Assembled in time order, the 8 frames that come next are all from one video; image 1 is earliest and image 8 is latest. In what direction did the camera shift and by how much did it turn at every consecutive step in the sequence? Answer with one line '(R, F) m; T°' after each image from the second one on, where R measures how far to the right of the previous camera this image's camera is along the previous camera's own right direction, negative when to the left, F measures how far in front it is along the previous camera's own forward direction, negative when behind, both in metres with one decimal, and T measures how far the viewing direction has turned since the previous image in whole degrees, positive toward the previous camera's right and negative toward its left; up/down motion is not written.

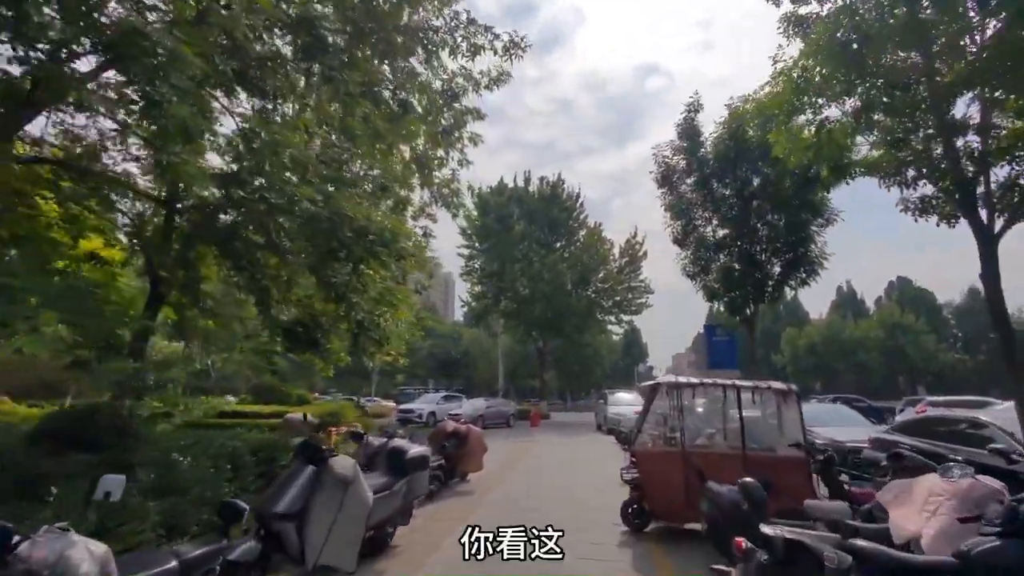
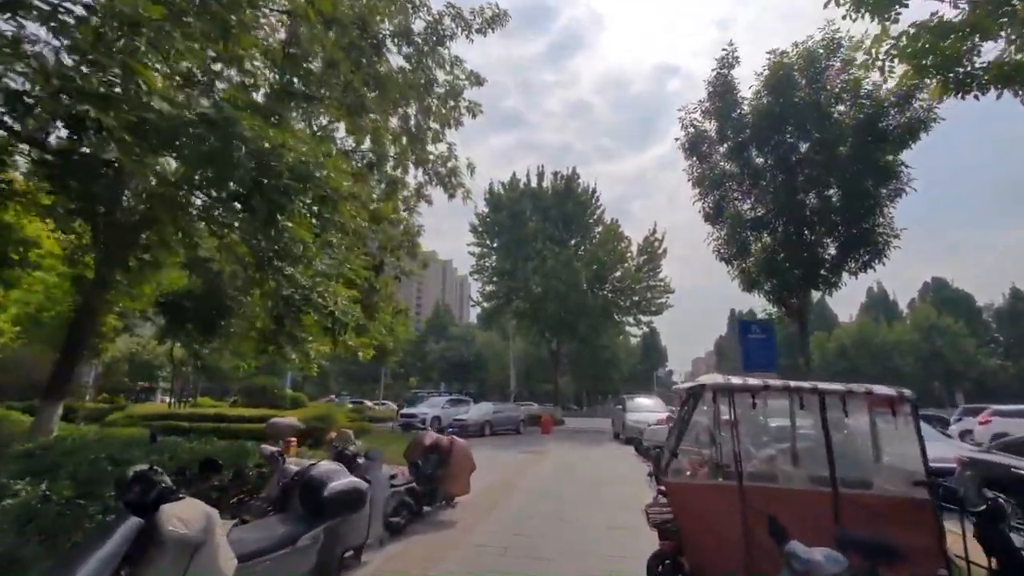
(+0.4, +2.1) m; -2°
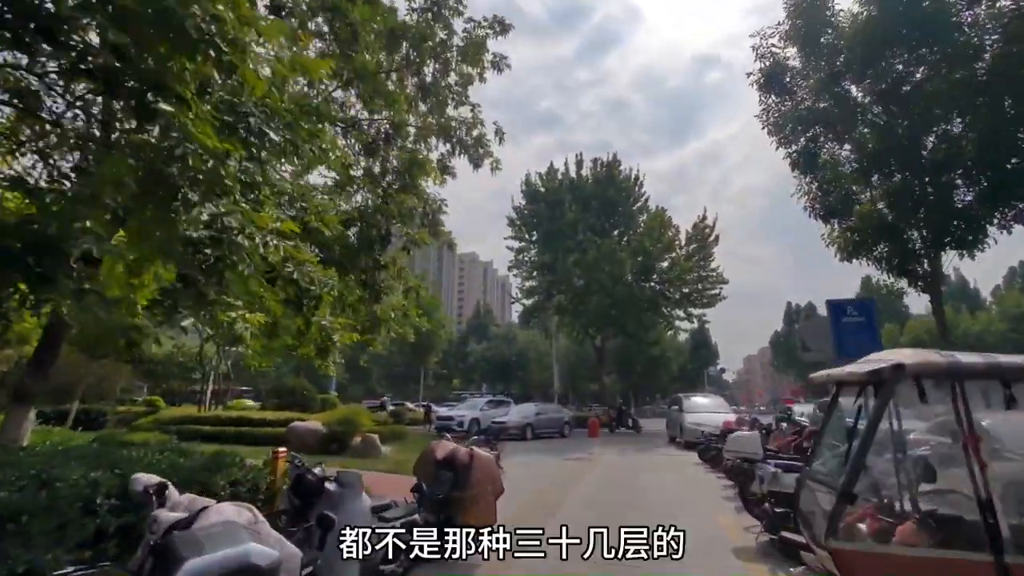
(+0.1, +2.1) m; -5°
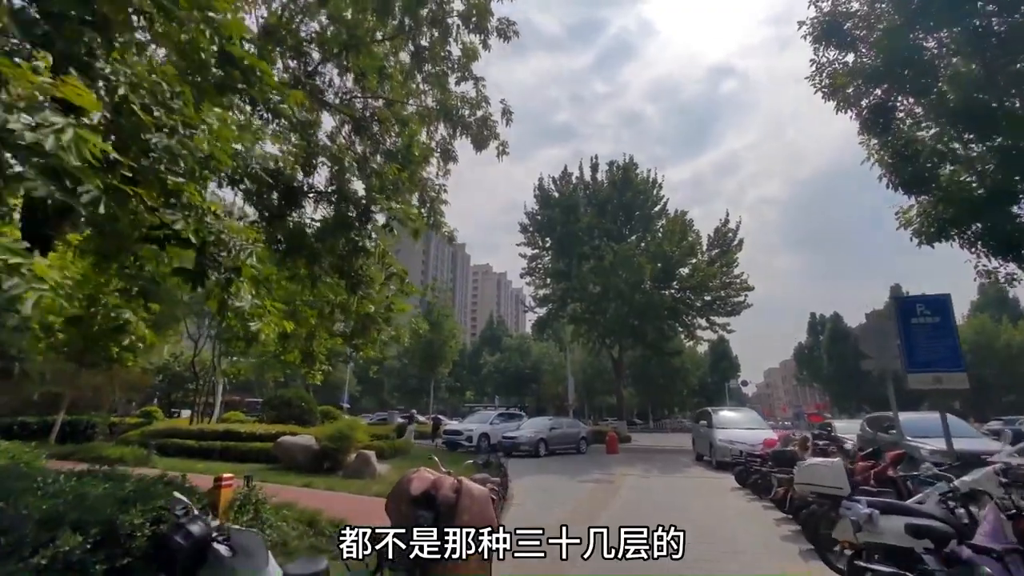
(+0.1, +1.6) m; -2°
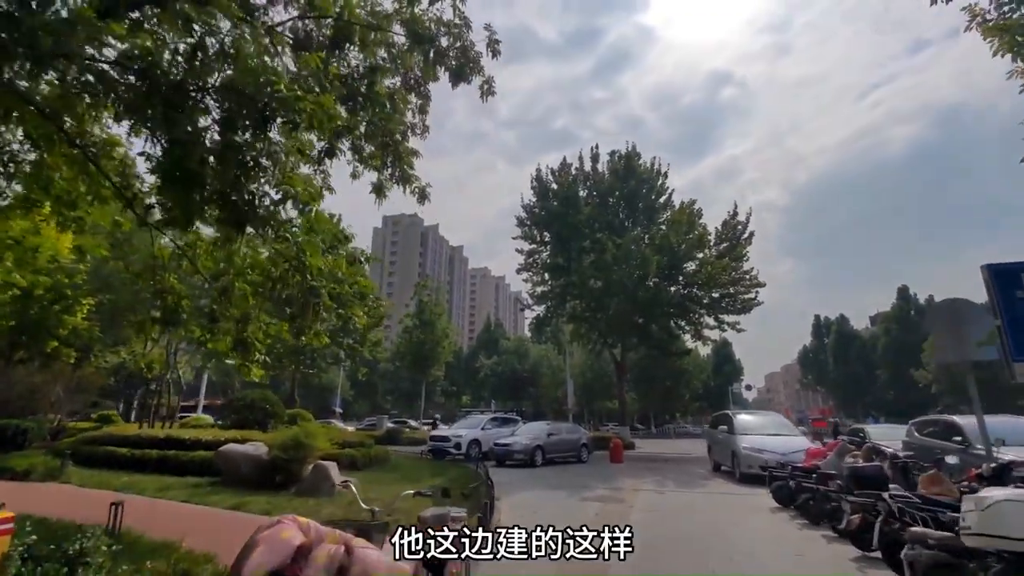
(+0.2, +2.5) m; 0°
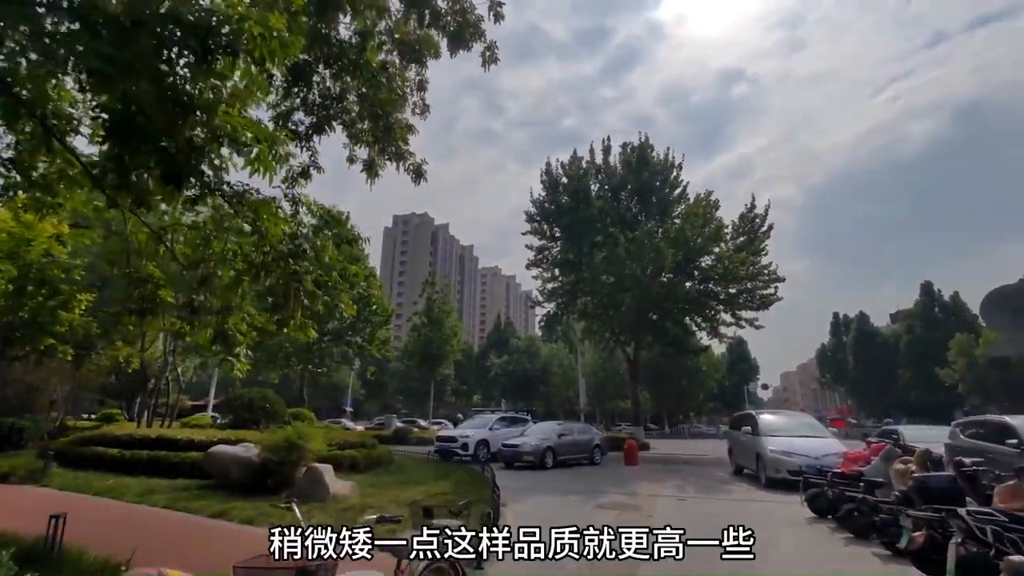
(+0.1, +0.9) m; -1°
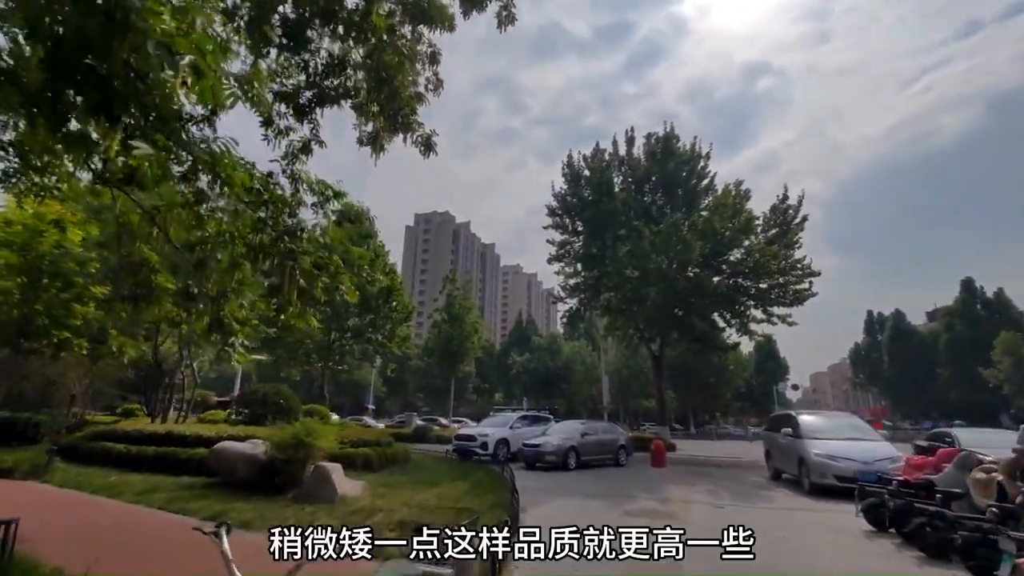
(0.0, +0.9) m; -2°
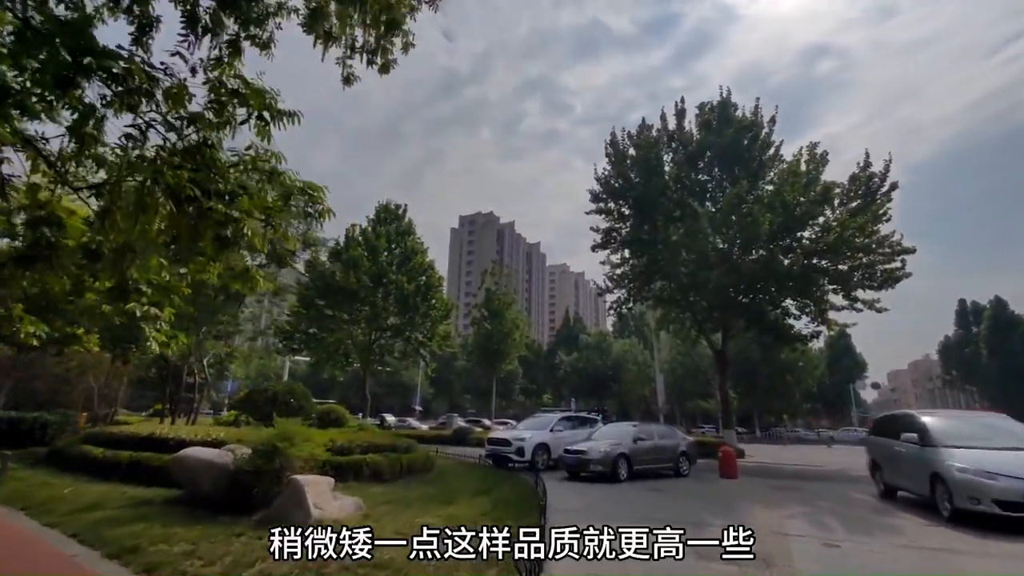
(+0.4, +2.7) m; -6°
